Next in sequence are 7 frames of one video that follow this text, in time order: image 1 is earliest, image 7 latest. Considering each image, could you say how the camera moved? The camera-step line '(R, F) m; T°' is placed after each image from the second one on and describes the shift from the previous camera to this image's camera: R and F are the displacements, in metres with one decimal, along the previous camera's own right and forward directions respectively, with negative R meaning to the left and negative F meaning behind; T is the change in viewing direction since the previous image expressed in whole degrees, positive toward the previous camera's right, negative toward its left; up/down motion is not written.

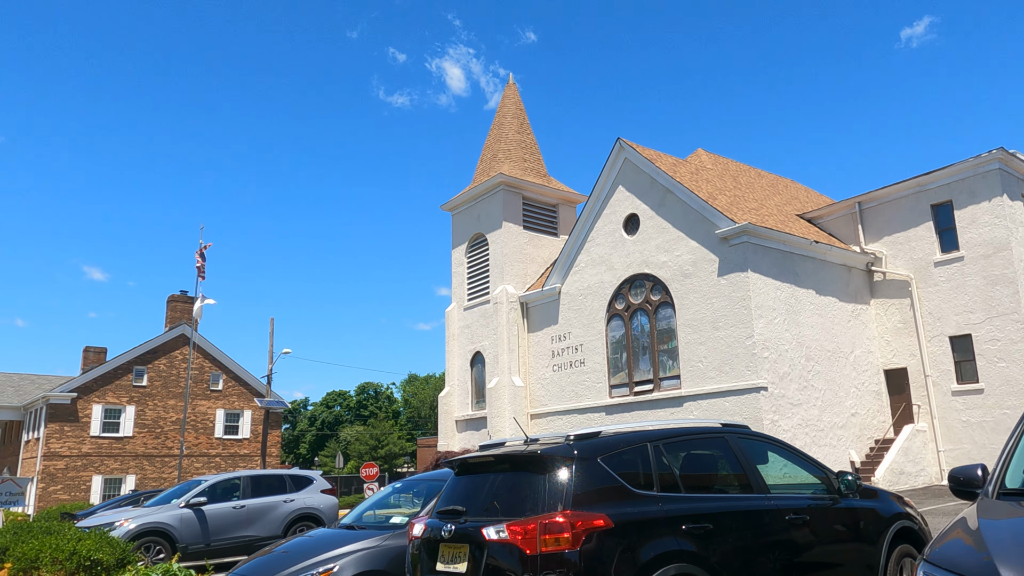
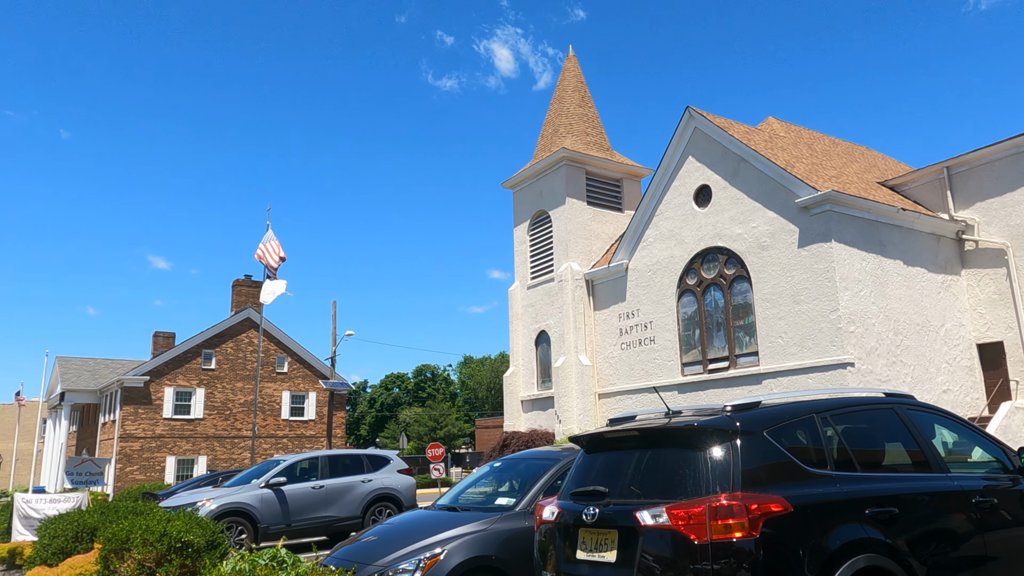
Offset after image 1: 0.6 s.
(-0.5, +0.5) m; -4°
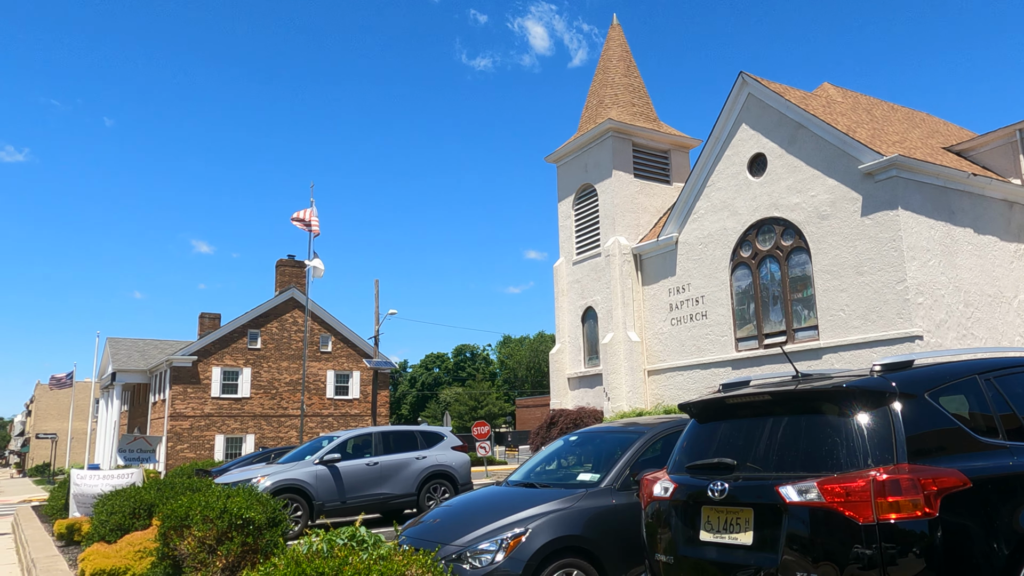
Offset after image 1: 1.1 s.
(-0.3, +0.5) m; -3°
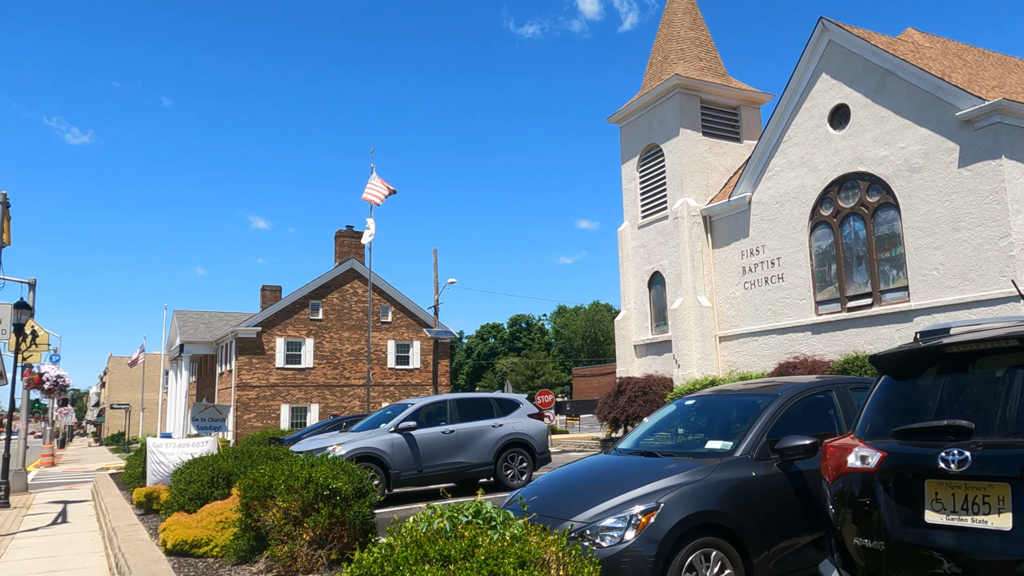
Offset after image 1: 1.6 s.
(-0.4, +0.6) m; -4°
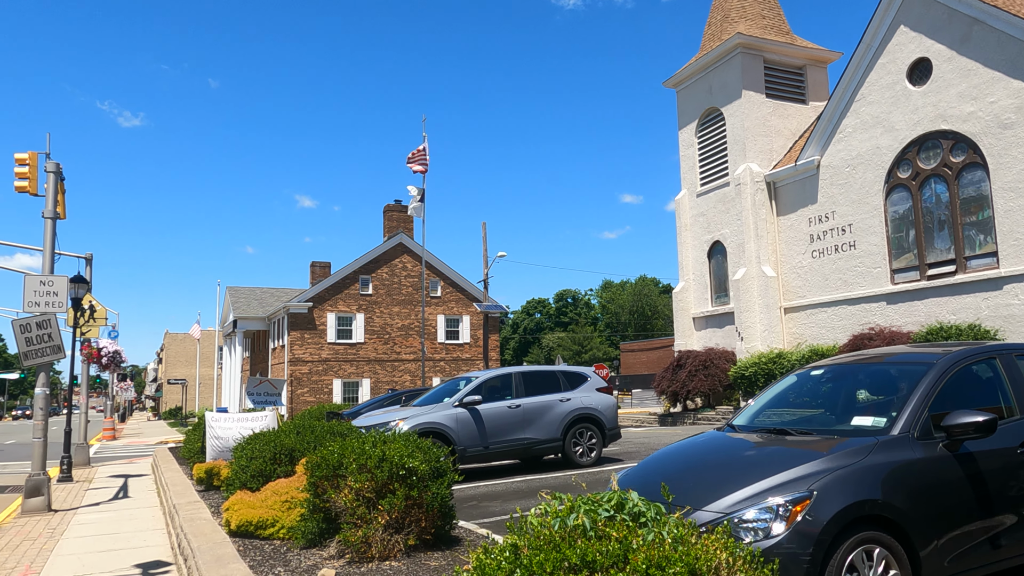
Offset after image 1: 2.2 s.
(-0.4, +0.7) m; -3°
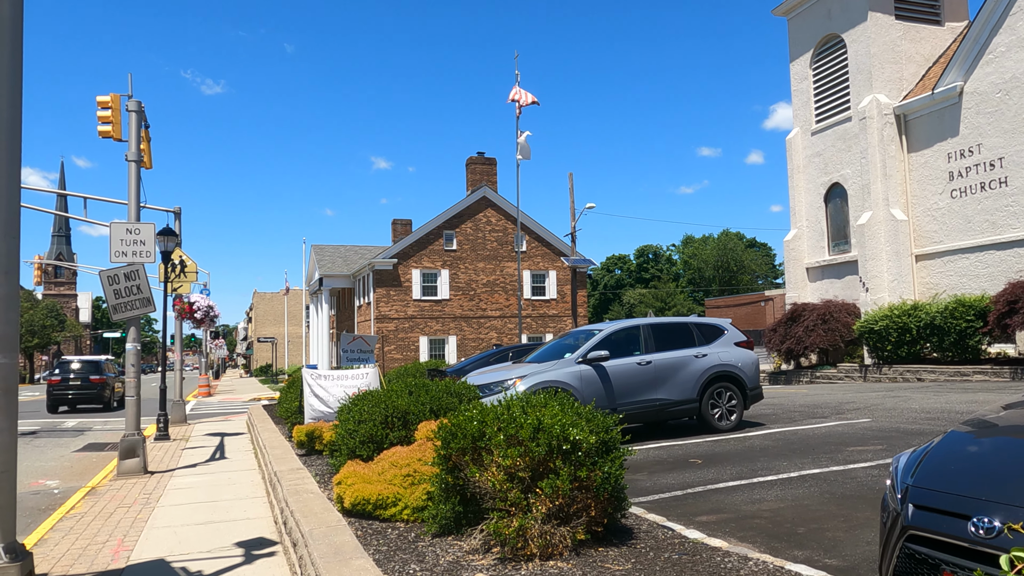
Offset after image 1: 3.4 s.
(-0.7, +1.4) m; -6°
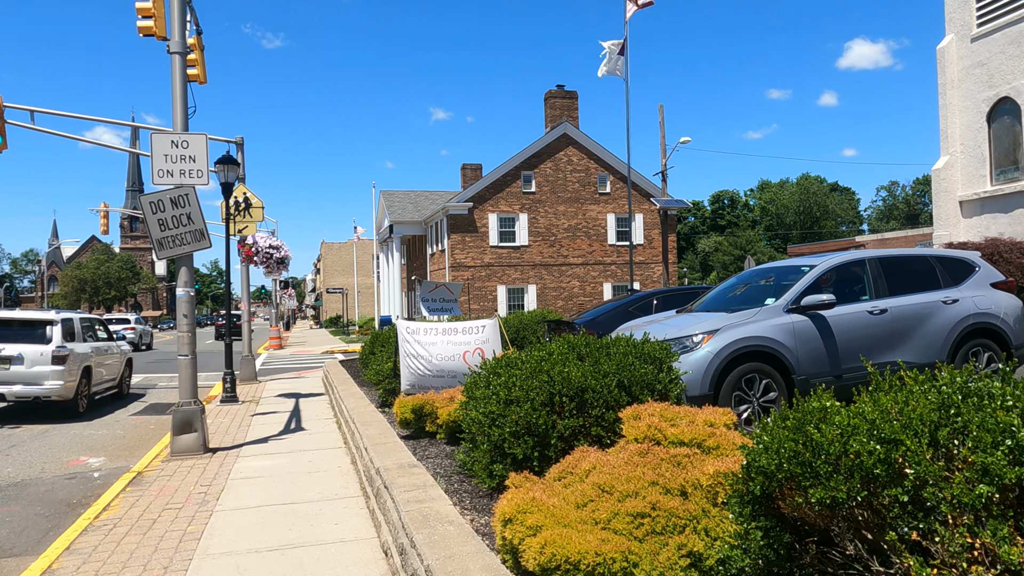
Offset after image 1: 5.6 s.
(-1.1, +2.7) m; -5°
